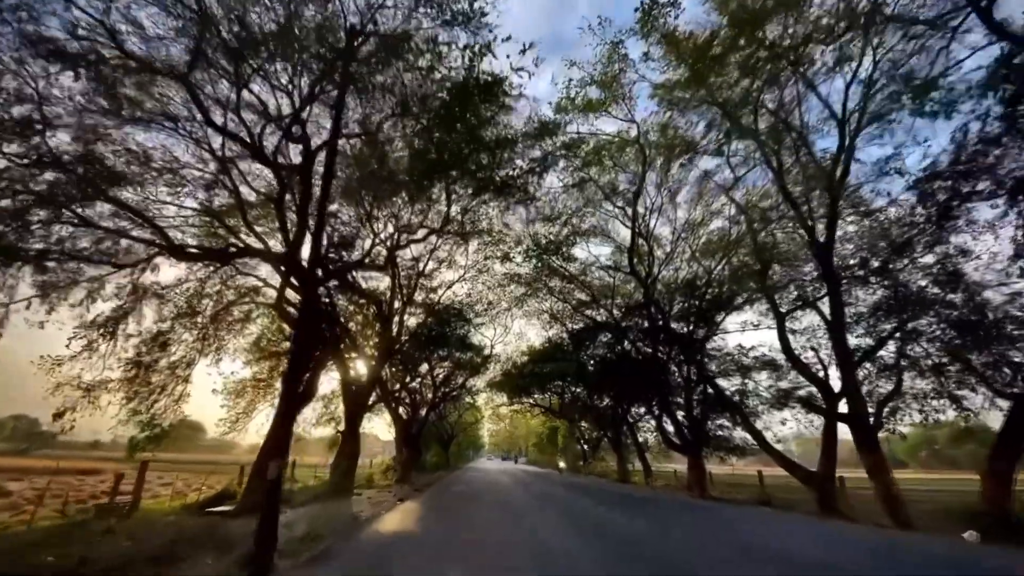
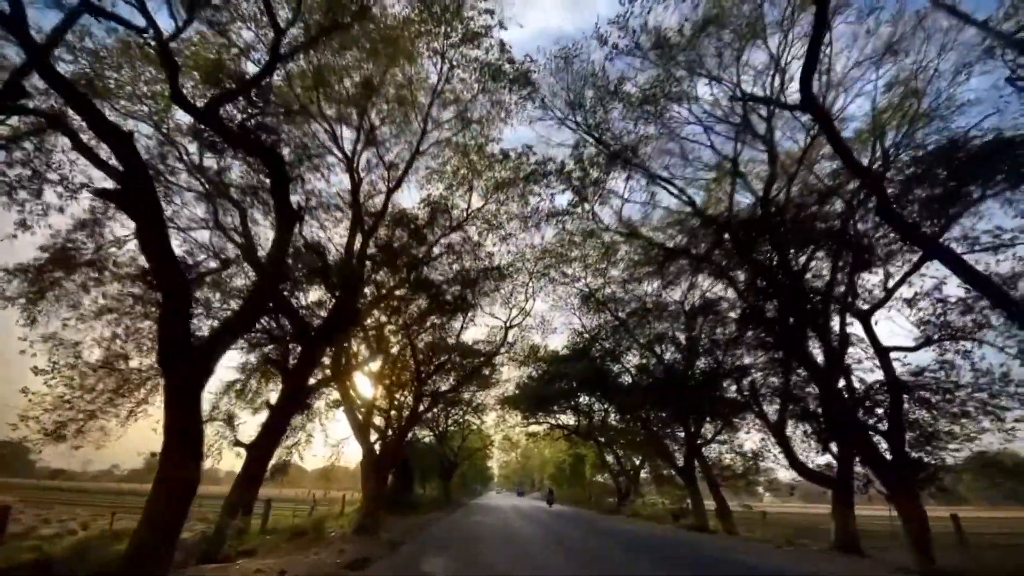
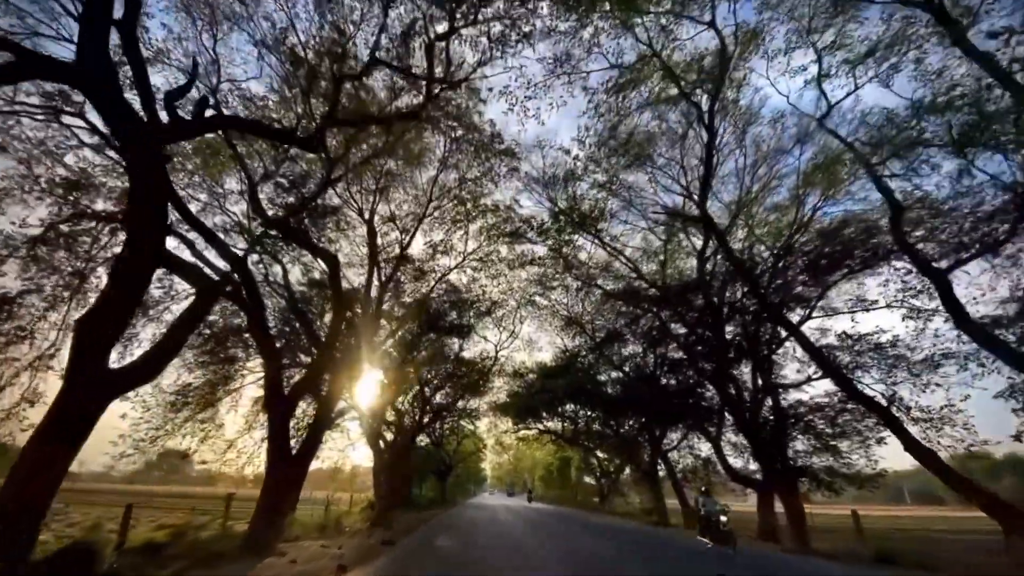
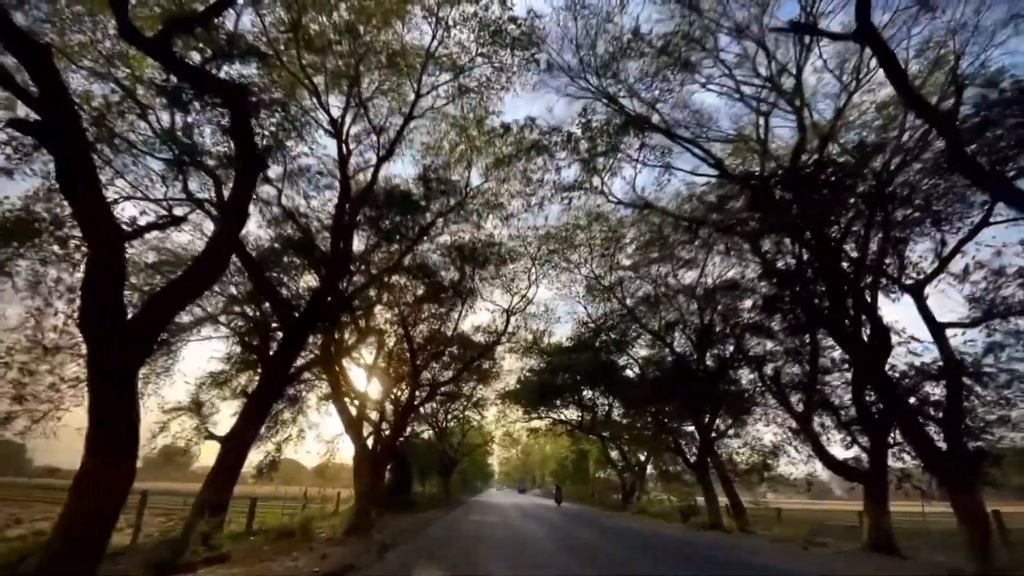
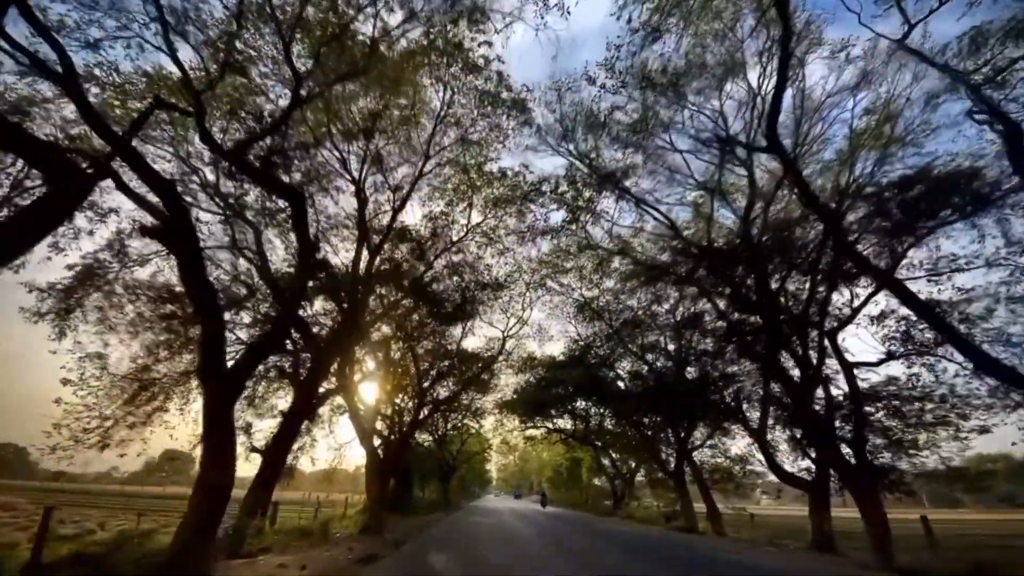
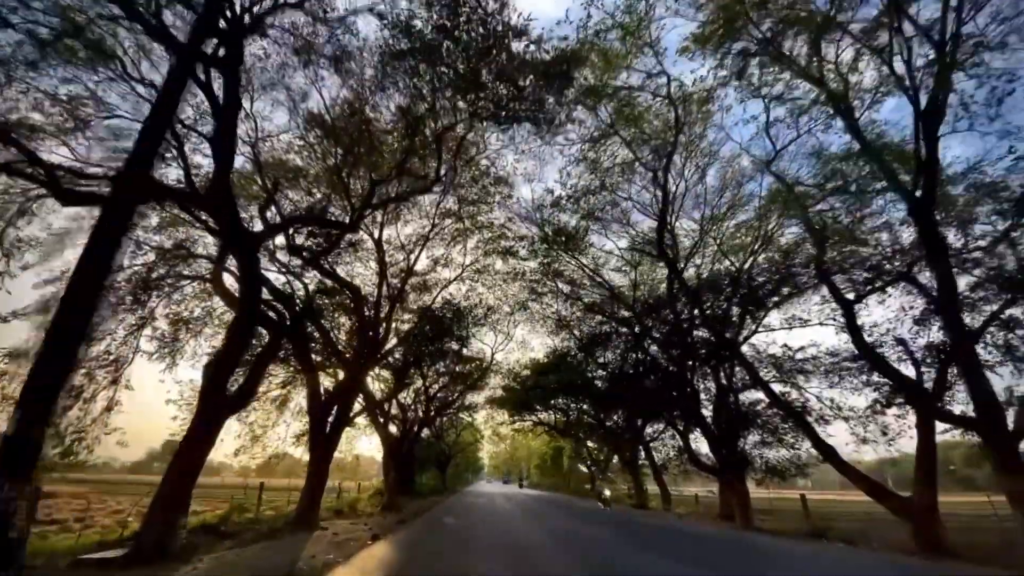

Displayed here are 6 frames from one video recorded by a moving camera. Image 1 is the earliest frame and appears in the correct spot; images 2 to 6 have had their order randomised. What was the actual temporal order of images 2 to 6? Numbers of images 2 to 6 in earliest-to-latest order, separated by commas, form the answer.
6, 3, 5, 2, 4
